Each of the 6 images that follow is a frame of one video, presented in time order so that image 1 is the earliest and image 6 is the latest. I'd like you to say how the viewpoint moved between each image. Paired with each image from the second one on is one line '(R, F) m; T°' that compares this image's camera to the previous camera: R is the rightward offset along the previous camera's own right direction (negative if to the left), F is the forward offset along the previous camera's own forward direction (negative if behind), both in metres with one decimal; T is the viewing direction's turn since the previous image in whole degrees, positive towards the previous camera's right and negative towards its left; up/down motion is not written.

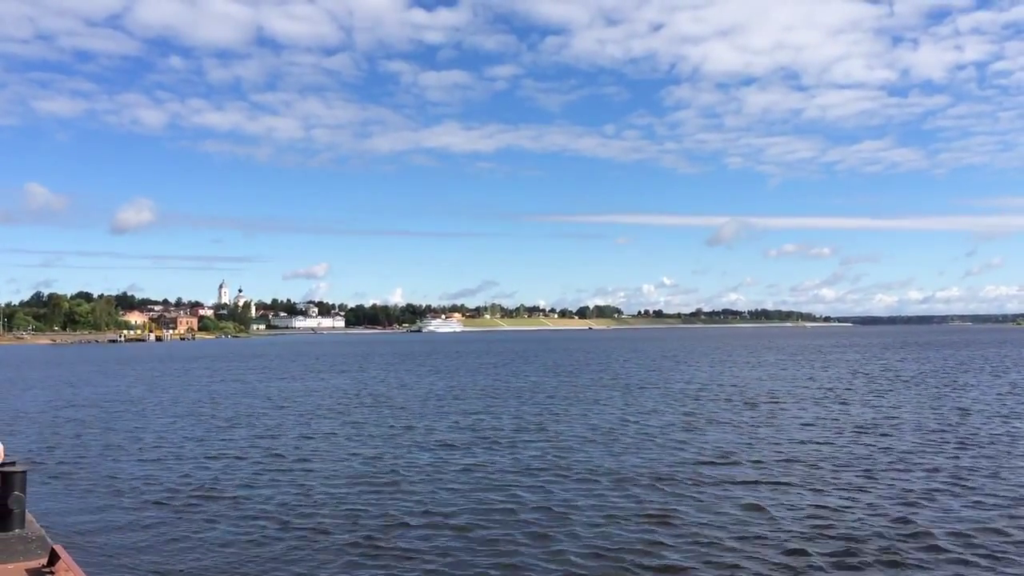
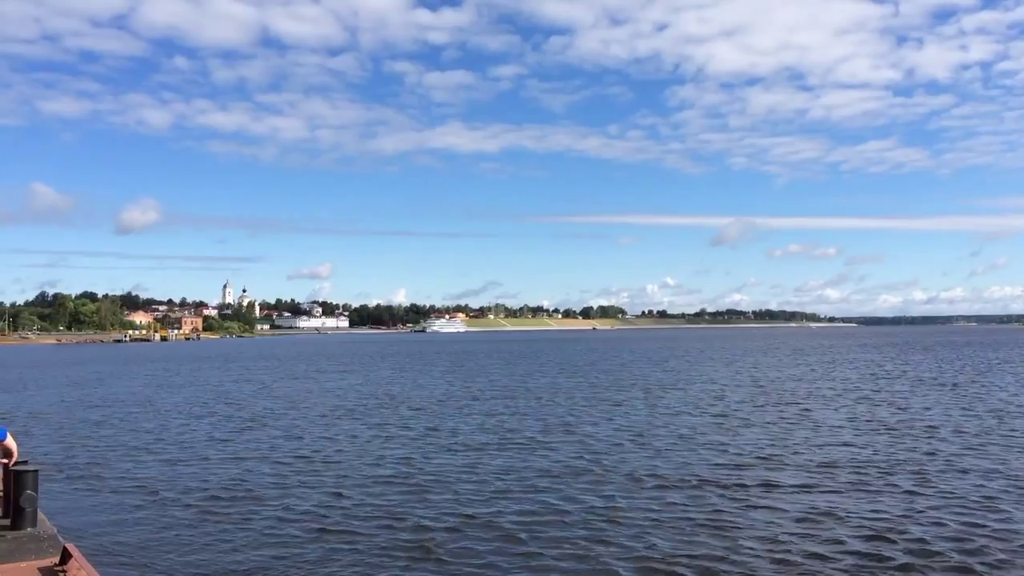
(-0.5, -0.1) m; 0°
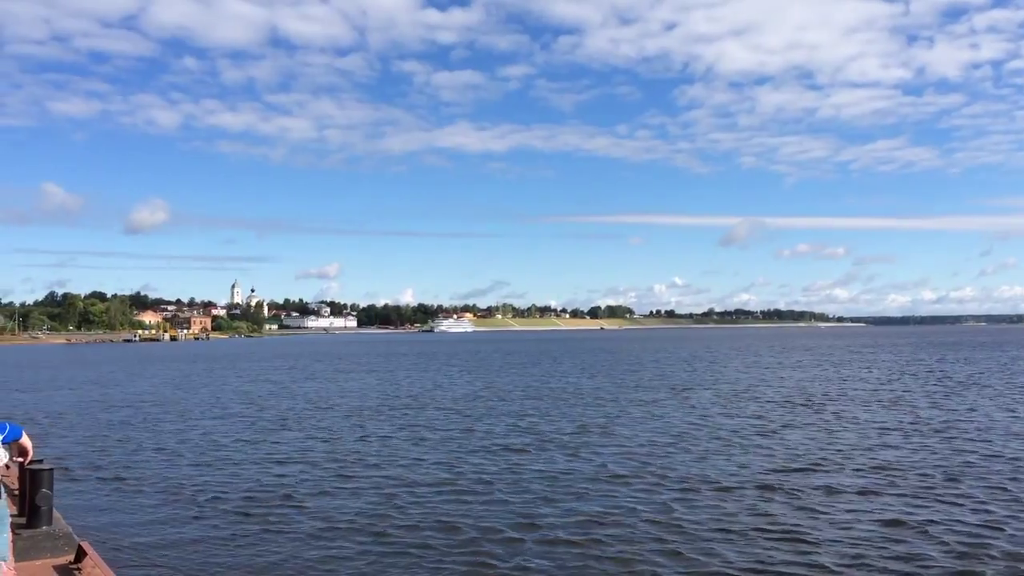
(-0.6, +0.3) m; 0°
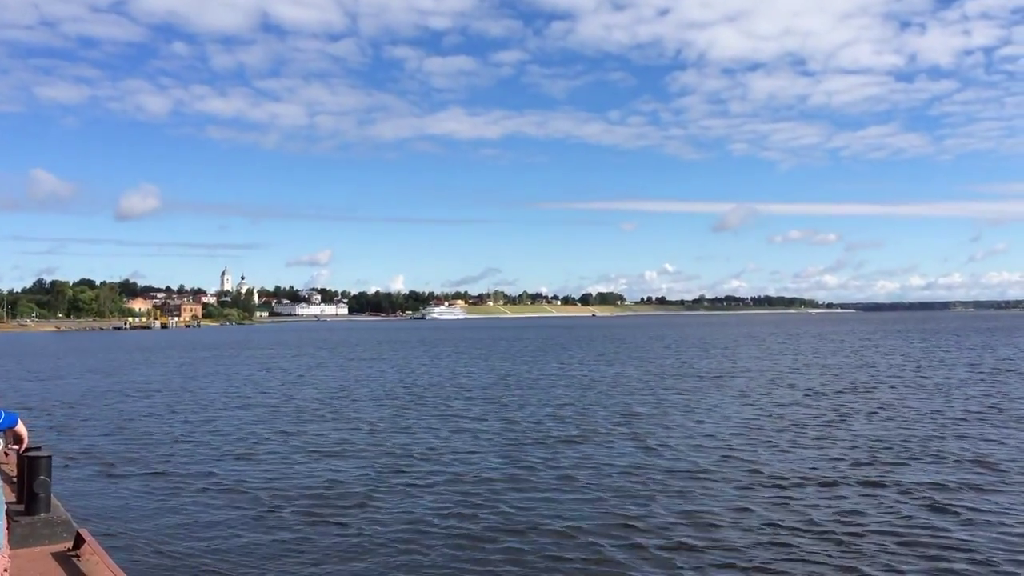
(-0.5, +0.2) m; +1°
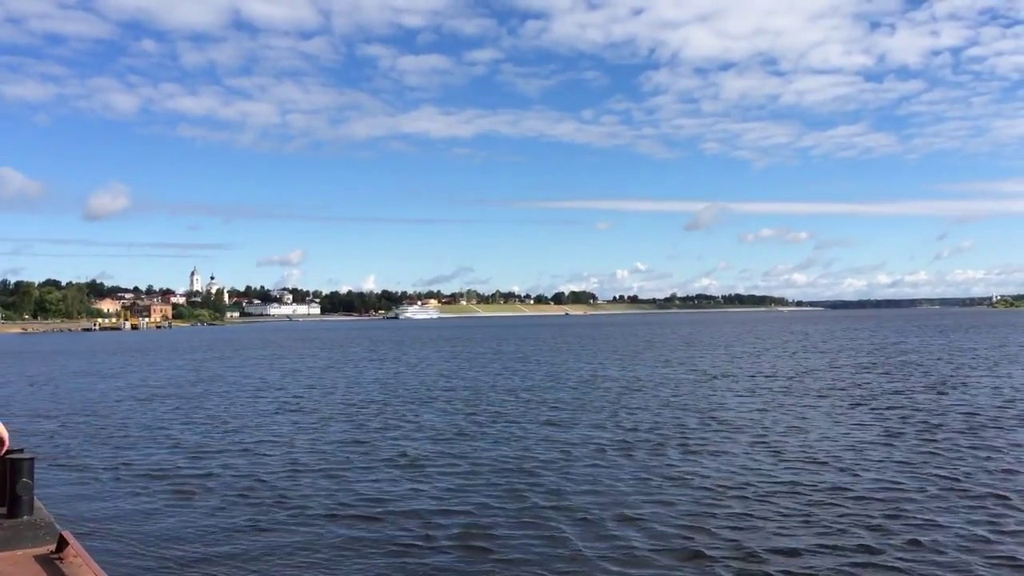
(-1.0, +0.2) m; +2°
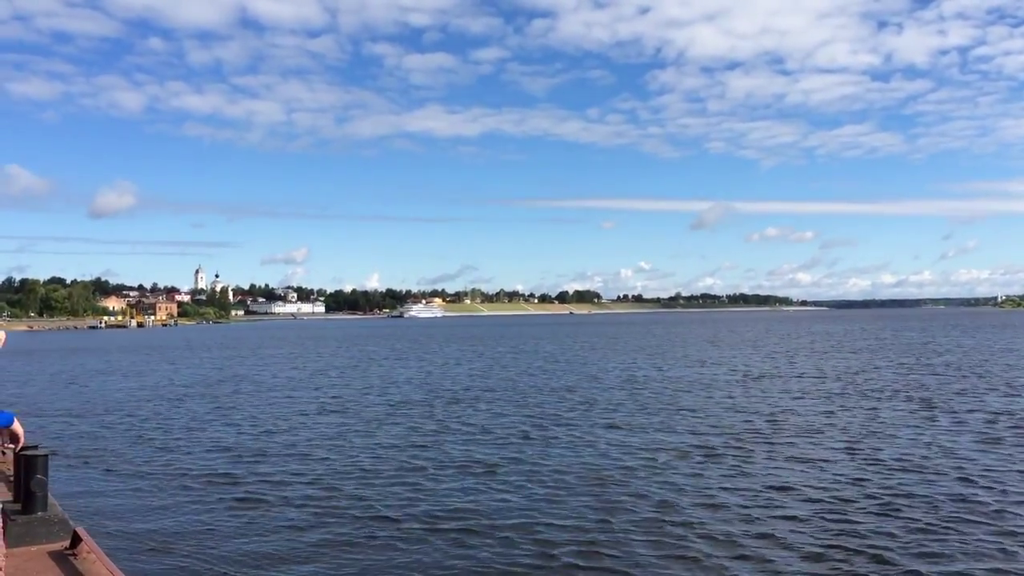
(-0.4, +0.2) m; 0°
